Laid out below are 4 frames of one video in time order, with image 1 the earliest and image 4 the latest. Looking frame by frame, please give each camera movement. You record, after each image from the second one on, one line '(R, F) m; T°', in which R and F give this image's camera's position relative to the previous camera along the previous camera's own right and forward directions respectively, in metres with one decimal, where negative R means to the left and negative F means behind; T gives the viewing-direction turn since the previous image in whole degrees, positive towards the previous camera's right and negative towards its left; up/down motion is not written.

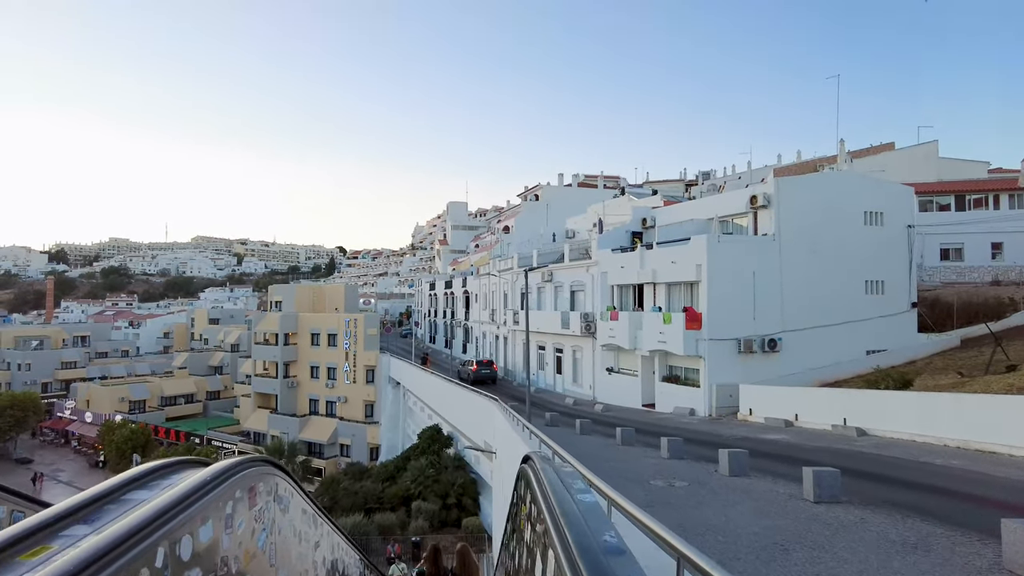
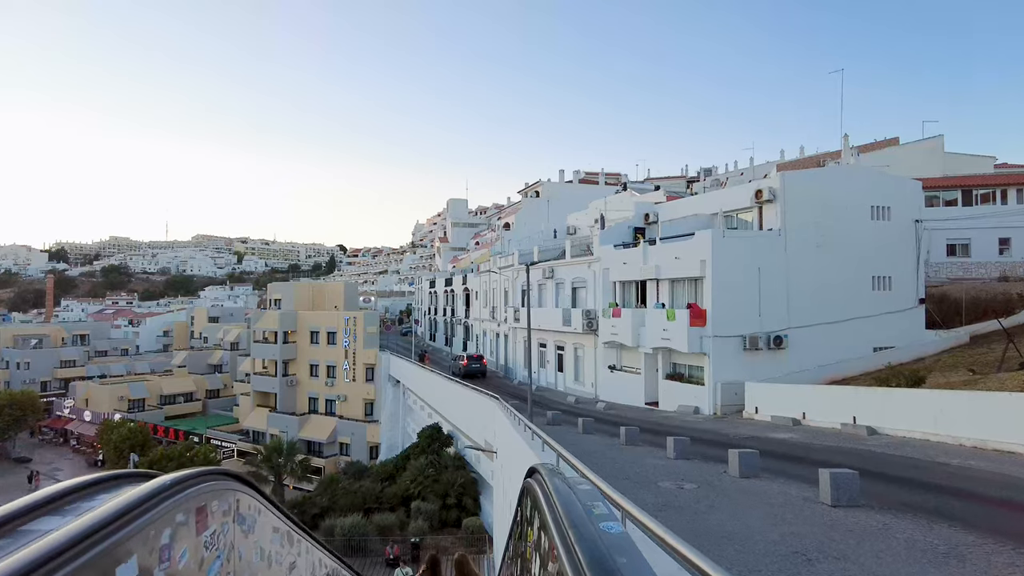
(0.0, +0.4) m; 0°
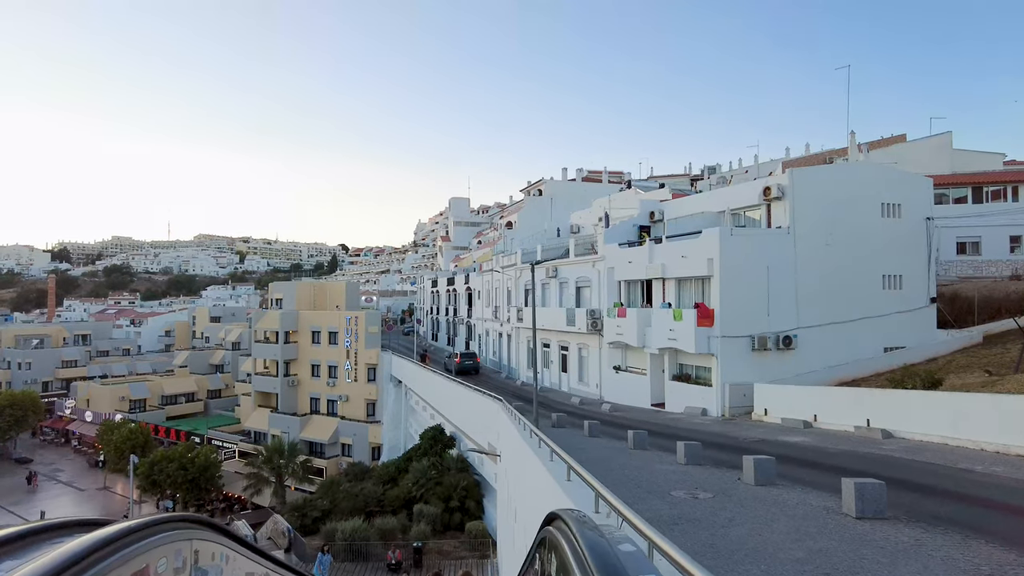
(0.0, +0.4) m; 0°
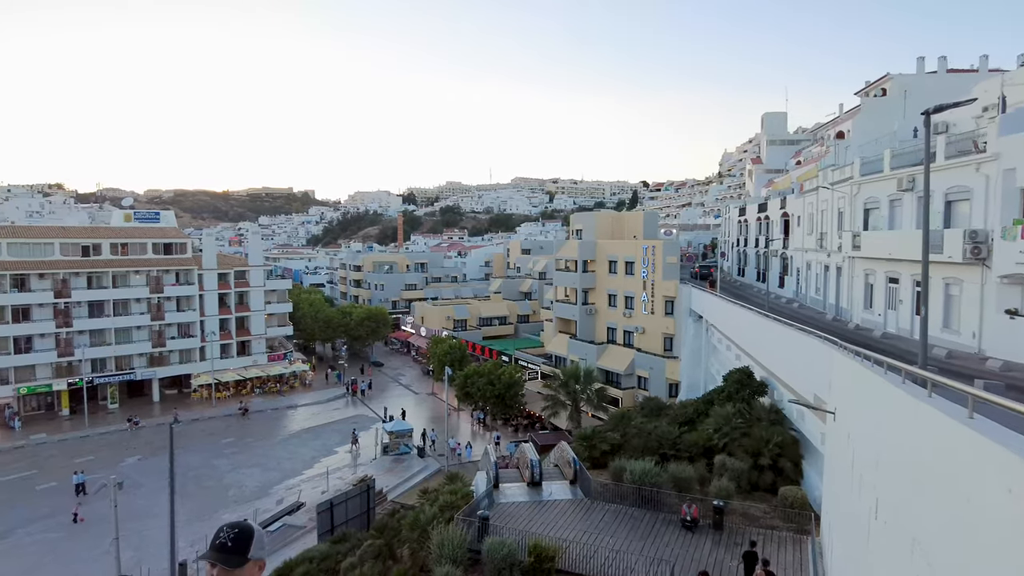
(-0.6, +3.1) m; -26°
